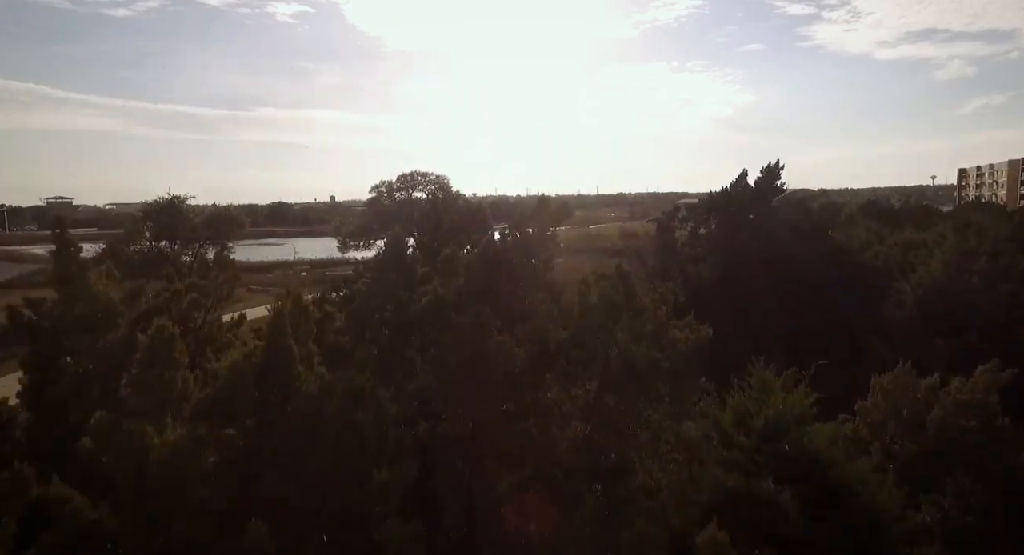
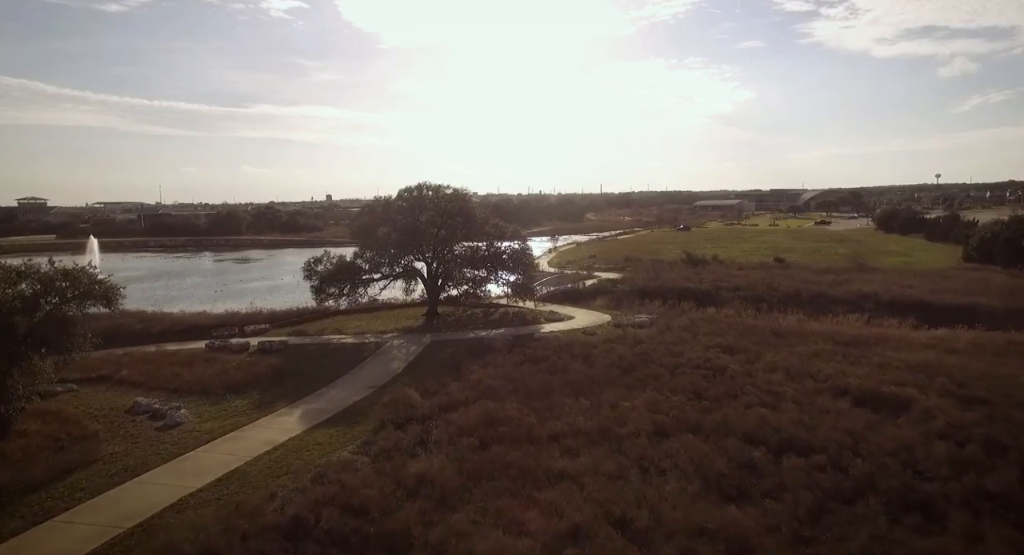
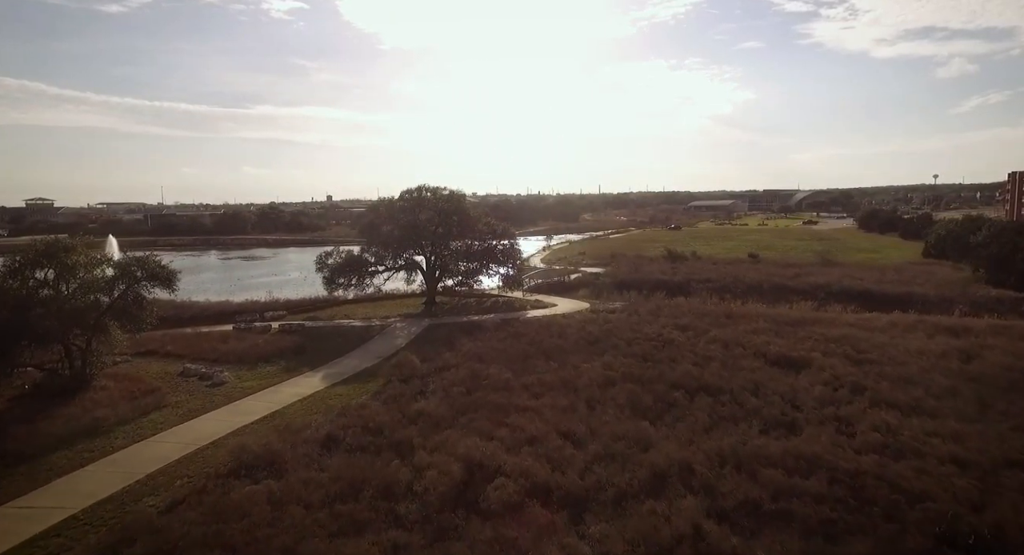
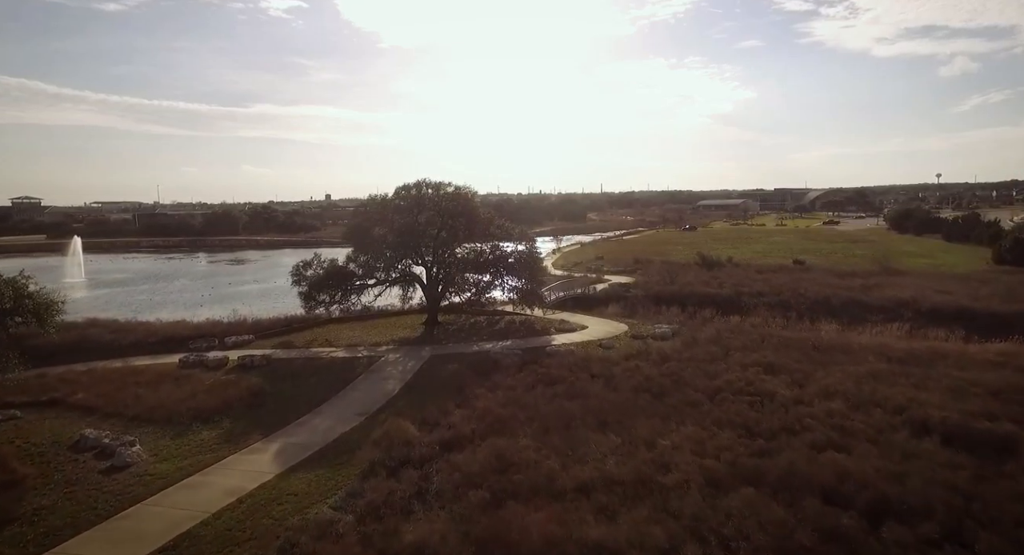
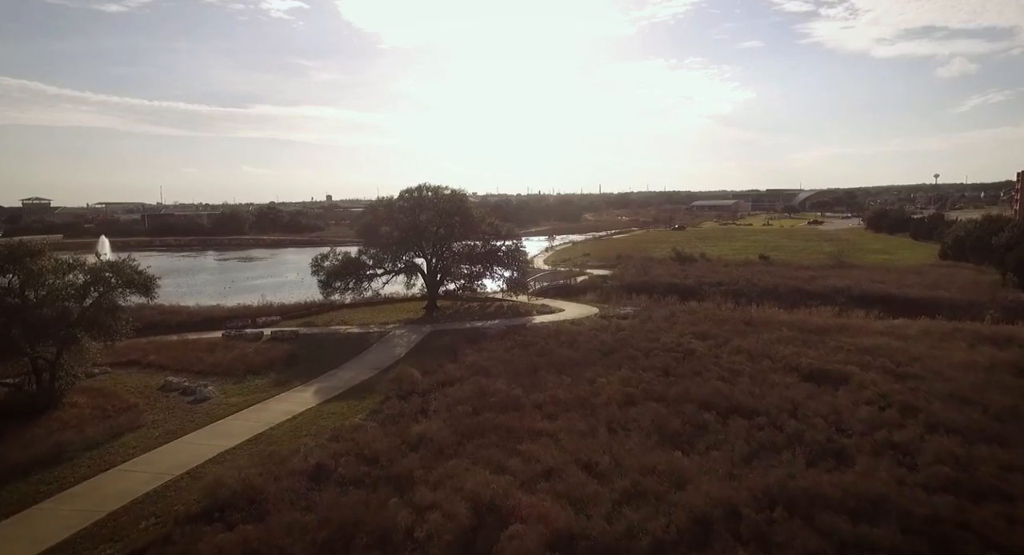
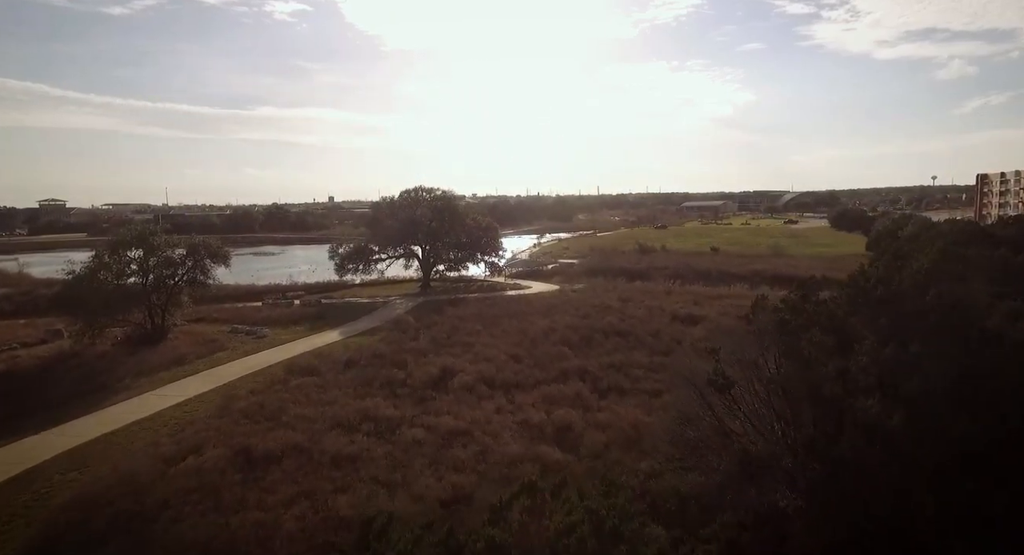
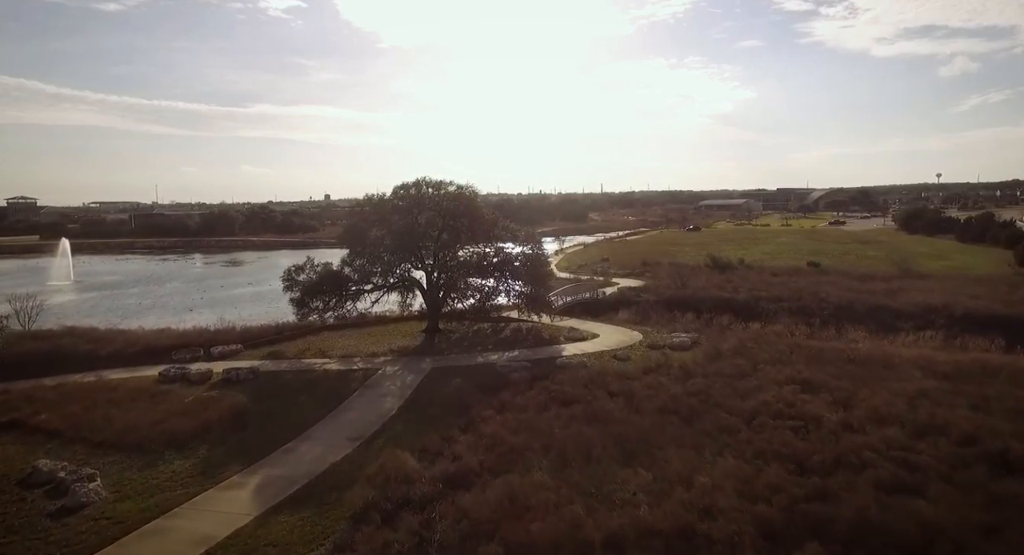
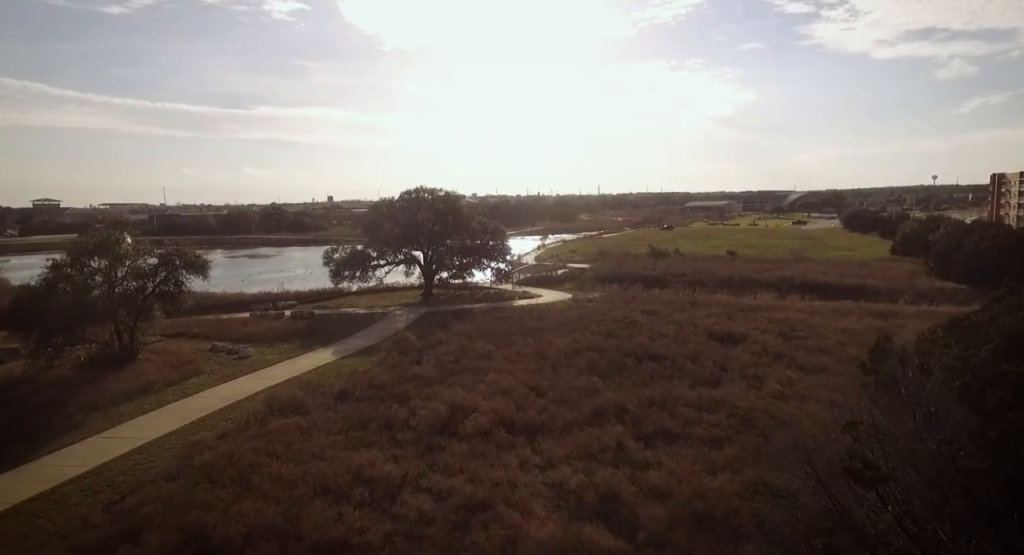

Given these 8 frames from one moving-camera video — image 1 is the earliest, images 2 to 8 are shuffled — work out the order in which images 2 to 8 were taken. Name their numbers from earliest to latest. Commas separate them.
6, 8, 3, 5, 2, 4, 7
